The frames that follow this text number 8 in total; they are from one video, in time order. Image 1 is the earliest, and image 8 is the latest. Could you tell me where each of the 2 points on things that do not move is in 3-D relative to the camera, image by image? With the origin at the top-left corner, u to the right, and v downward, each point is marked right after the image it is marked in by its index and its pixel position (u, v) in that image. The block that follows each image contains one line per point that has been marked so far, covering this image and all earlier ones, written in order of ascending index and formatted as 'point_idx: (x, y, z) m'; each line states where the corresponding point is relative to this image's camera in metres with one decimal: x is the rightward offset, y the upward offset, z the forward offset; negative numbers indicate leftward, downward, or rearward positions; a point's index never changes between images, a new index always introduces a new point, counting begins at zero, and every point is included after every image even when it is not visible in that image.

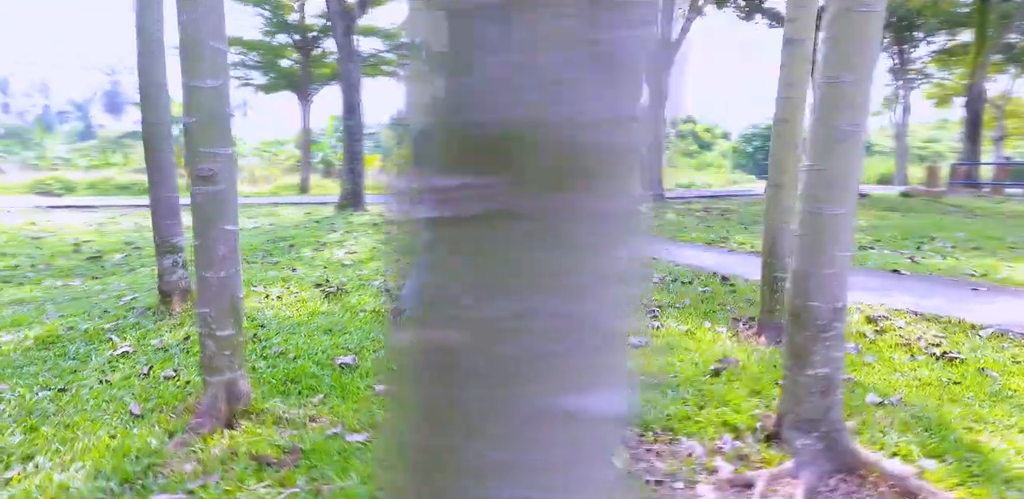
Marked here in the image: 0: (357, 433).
0: (-0.8, -1.0, +3.4) m
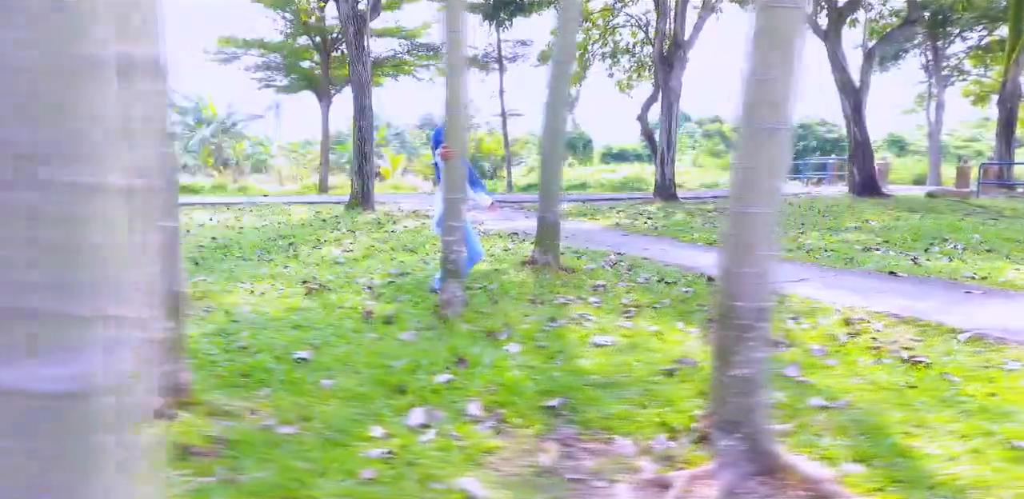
0: (-1.2, -1.0, +3.5) m
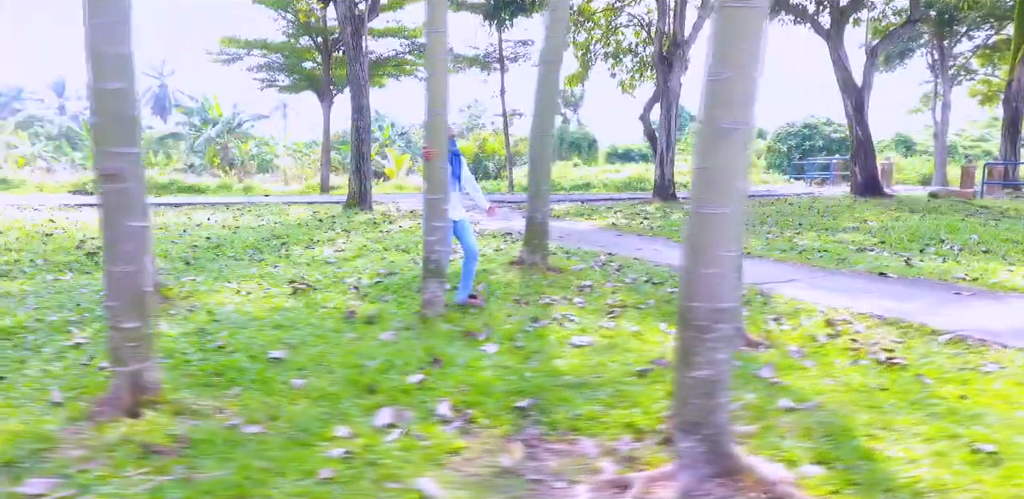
0: (-1.4, -1.0, +3.5) m
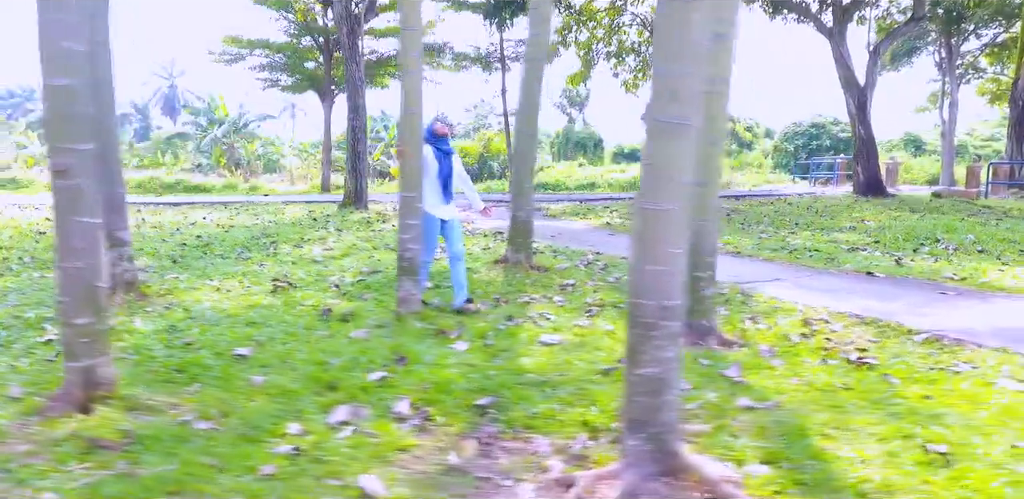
0: (-1.7, -1.0, +3.5) m
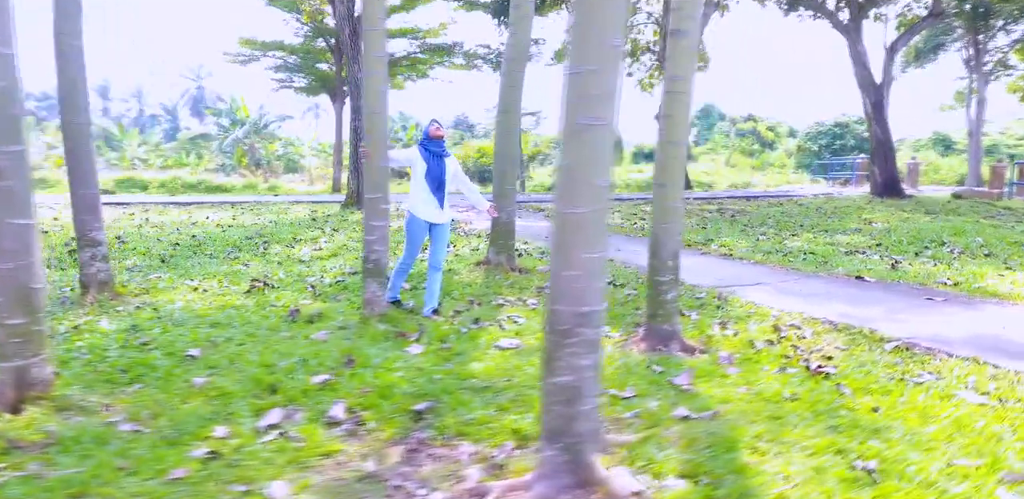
0: (-2.1, -1.0, +3.5) m
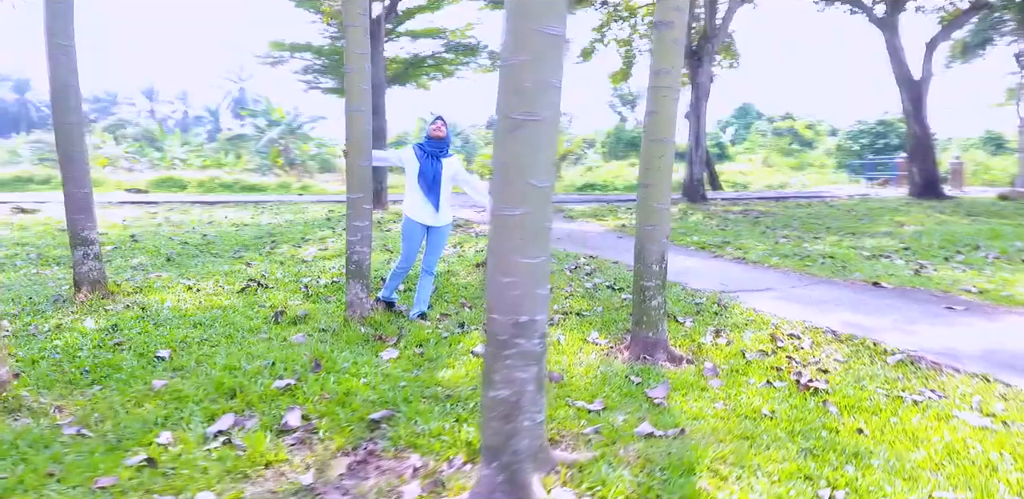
0: (-2.4, -1.0, +3.5) m
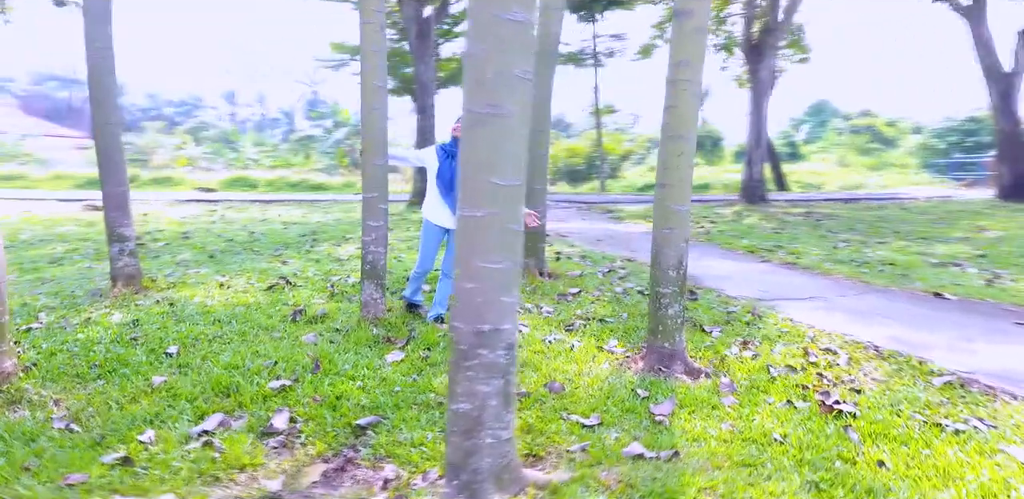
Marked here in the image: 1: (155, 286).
0: (-2.4, -1.0, +3.5) m
1: (-3.8, -0.4, +6.6) m
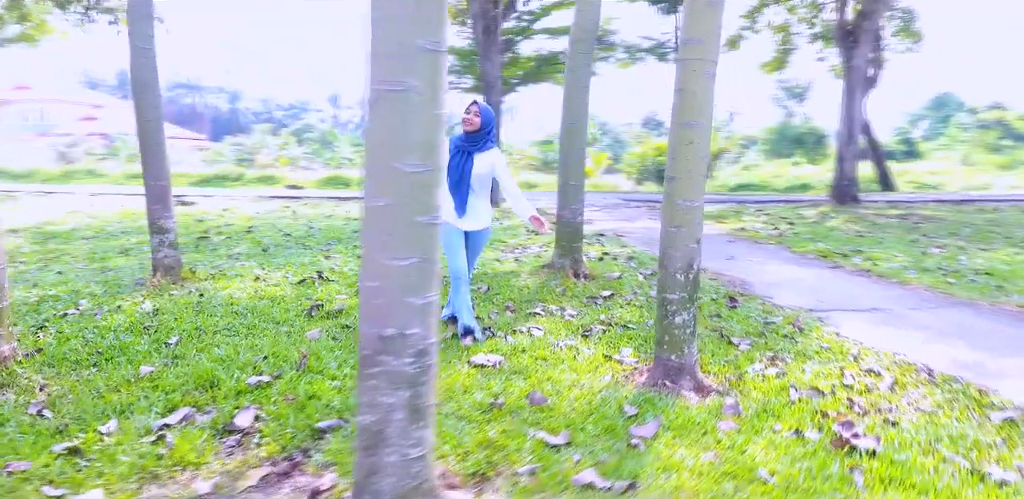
0: (-2.6, -0.9, +3.6) m
1: (-3.5, -0.3, +6.8) m
